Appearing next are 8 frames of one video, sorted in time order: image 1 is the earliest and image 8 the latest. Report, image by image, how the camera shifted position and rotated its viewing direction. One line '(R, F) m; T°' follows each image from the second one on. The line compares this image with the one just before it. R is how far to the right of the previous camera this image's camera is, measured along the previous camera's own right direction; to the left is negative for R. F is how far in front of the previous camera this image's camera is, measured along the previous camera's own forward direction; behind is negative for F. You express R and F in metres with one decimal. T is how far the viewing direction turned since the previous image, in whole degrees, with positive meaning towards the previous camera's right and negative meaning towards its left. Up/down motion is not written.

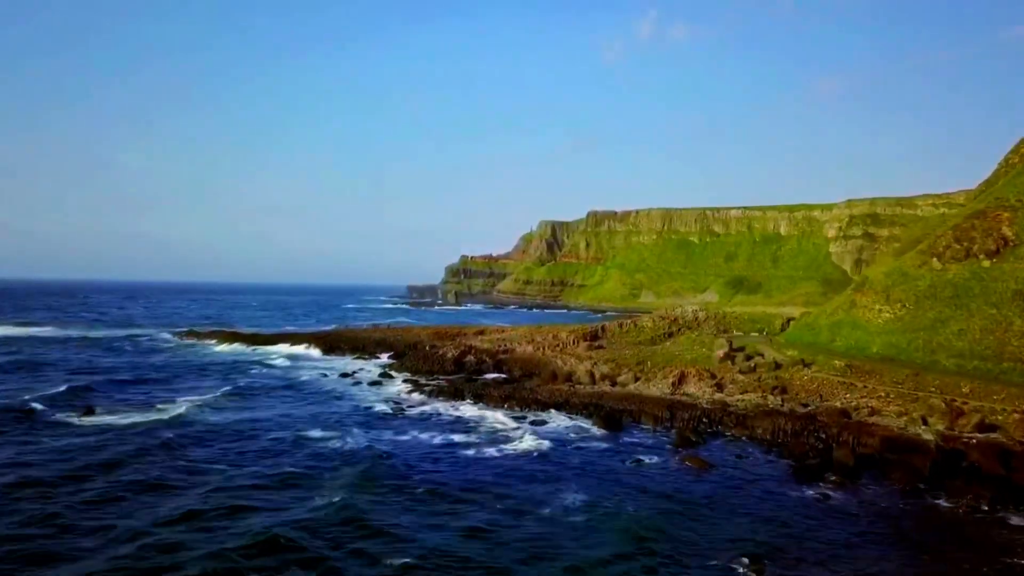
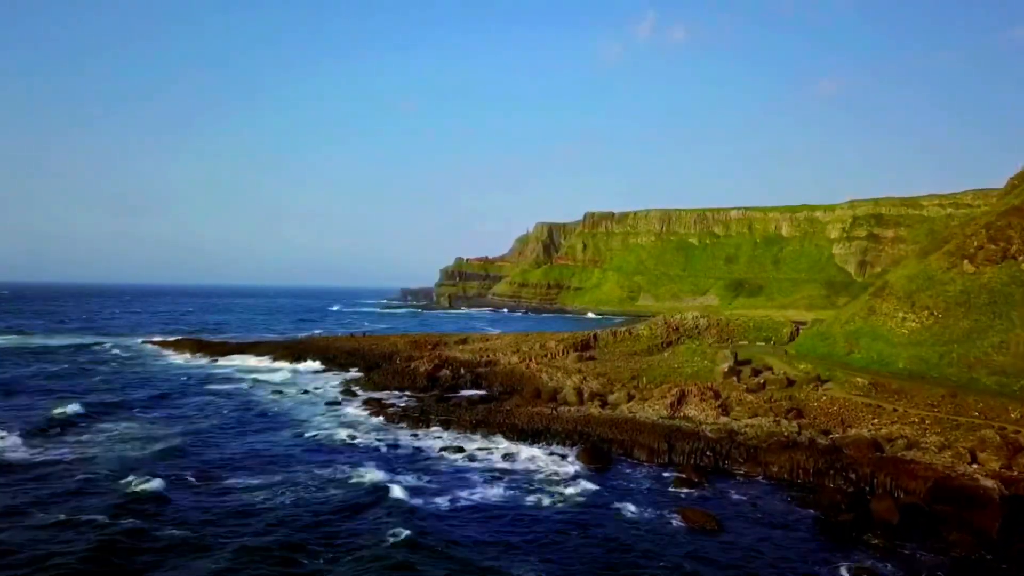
(+1.1, +5.1) m; 0°
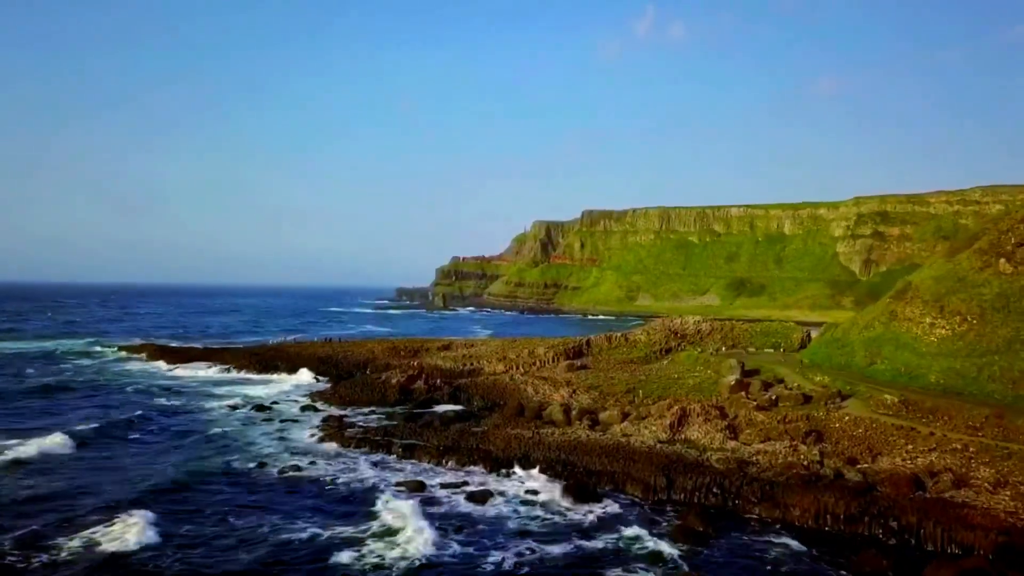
(+0.9, +4.4) m; 0°
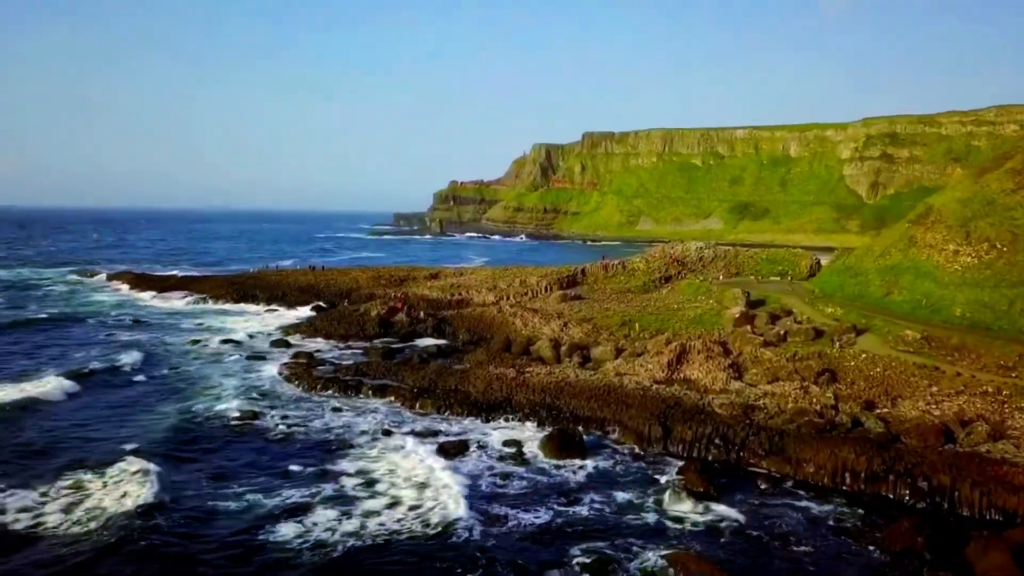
(+0.6, +3.0) m; 0°
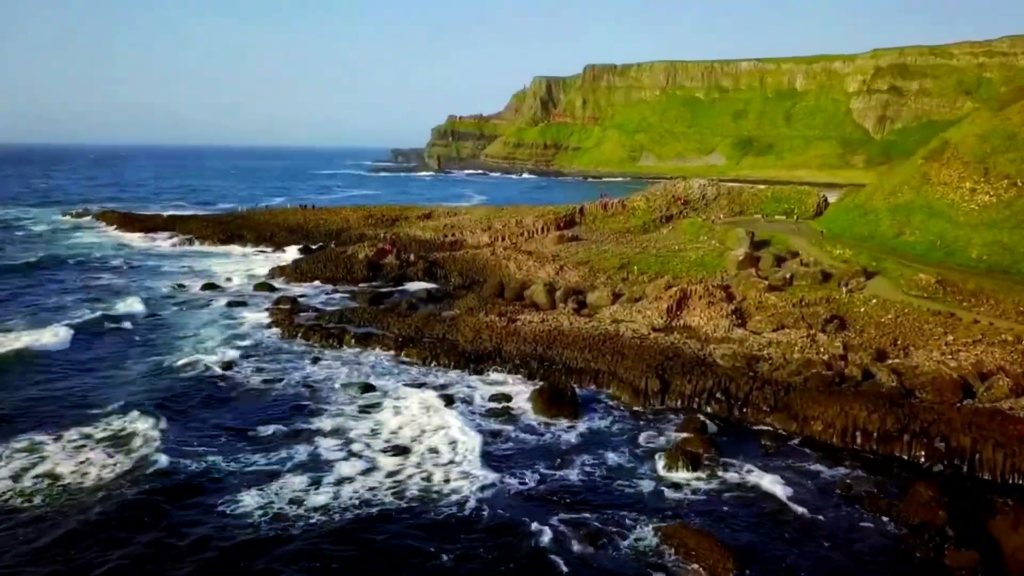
(+0.3, +1.5) m; 0°
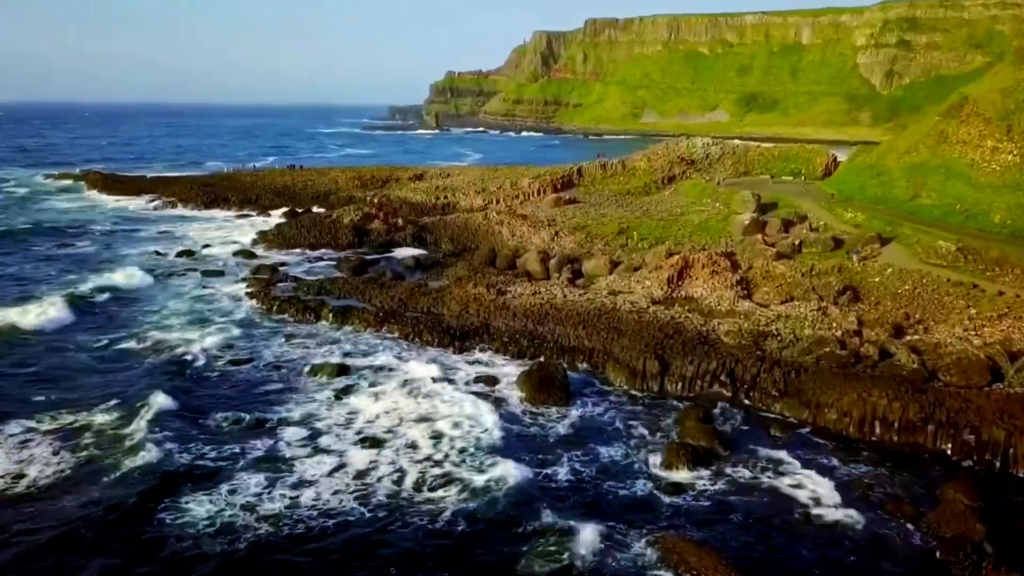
(+0.3, +1.7) m; 0°
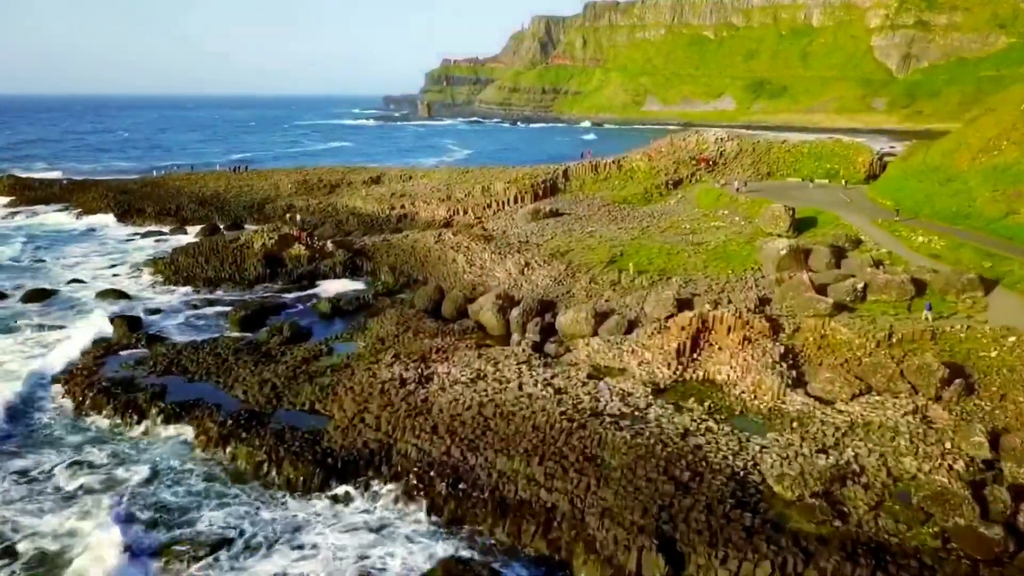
(+1.4, +8.0) m; 0°
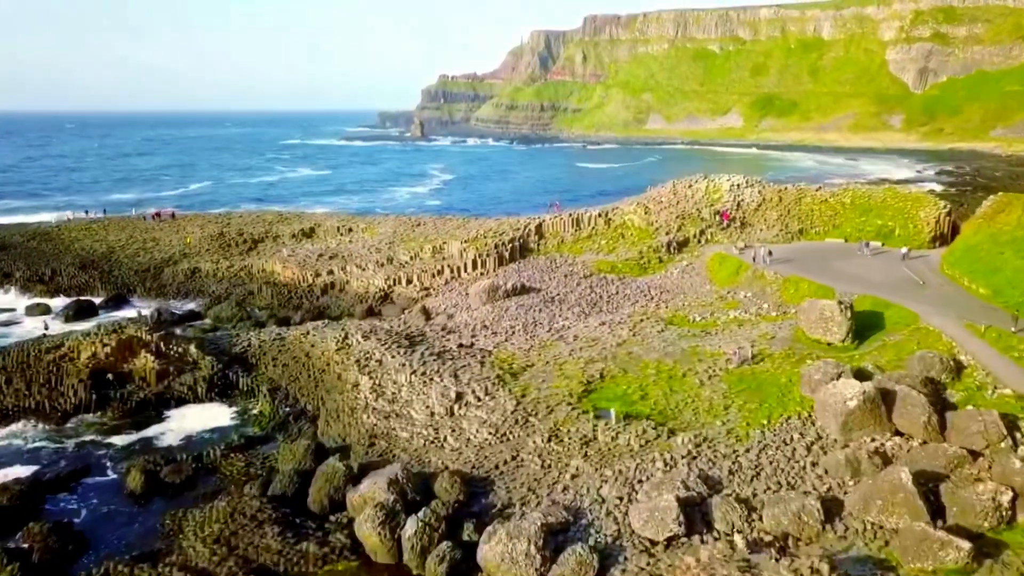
(+1.6, +8.1) m; 0°
